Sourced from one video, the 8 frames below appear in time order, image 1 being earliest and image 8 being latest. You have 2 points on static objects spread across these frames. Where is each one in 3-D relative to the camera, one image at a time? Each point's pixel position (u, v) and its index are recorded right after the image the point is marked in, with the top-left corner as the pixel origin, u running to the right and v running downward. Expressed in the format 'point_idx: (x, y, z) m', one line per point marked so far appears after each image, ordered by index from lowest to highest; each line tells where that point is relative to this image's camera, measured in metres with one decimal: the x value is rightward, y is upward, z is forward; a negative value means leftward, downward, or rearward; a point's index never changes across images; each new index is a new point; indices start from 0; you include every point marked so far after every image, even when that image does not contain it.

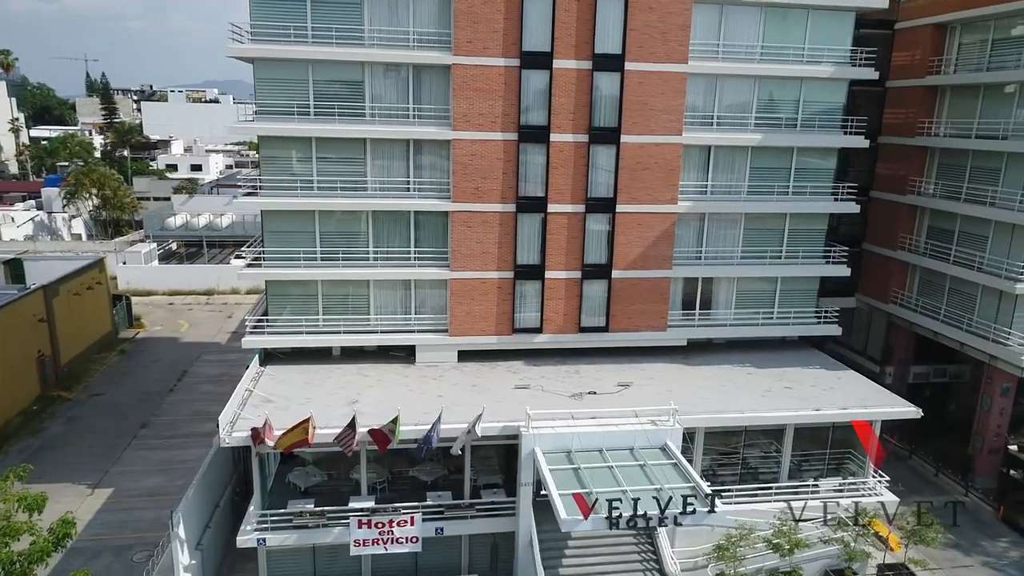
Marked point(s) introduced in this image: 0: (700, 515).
0: (+4.6, -5.8, +17.9) m
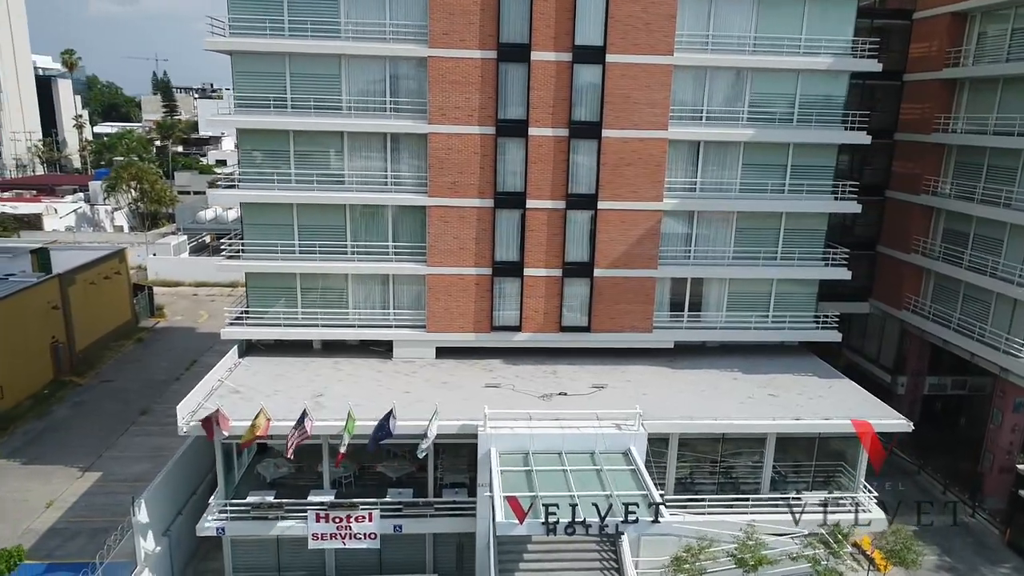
0: (+3.0, -5.7, +17.2) m
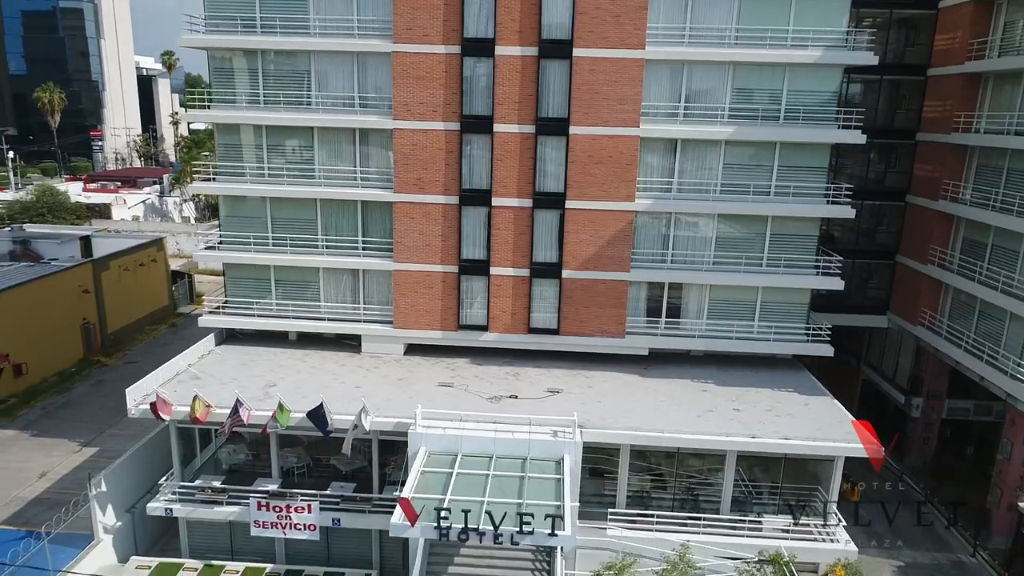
0: (+0.5, -5.8, +16.5) m
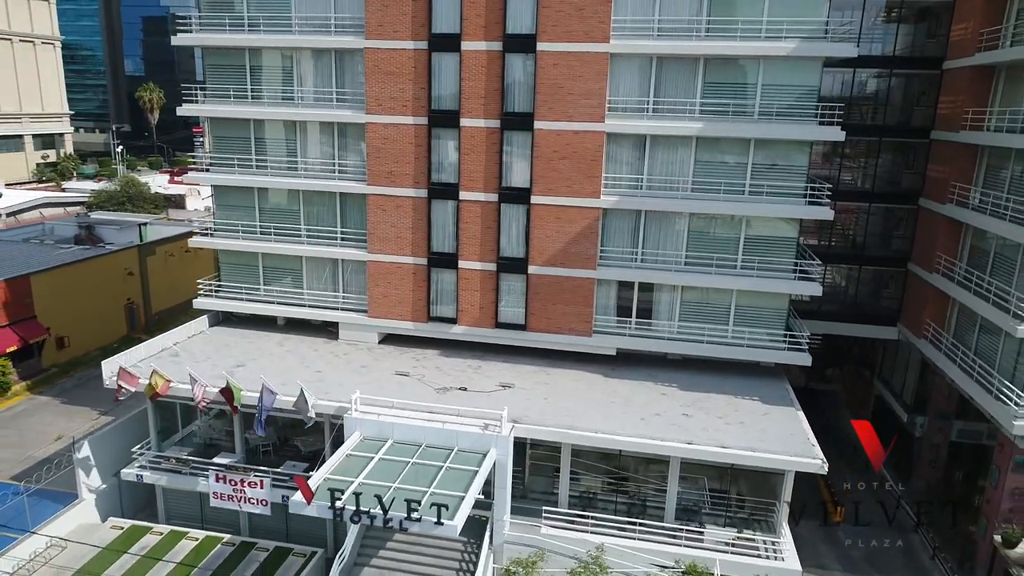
0: (-2.1, -5.5, +16.6) m
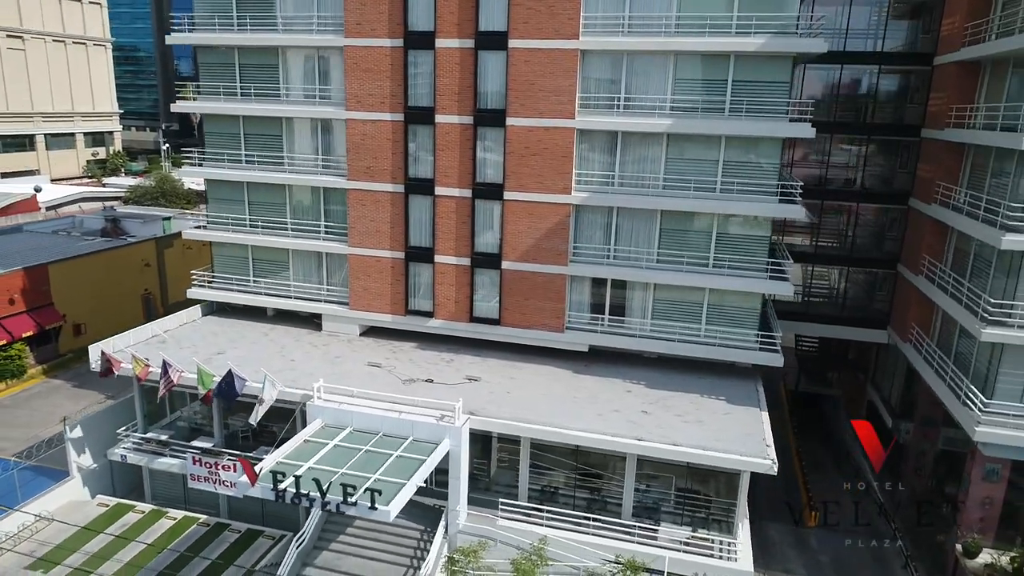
0: (-3.7, -5.3, +17.1) m
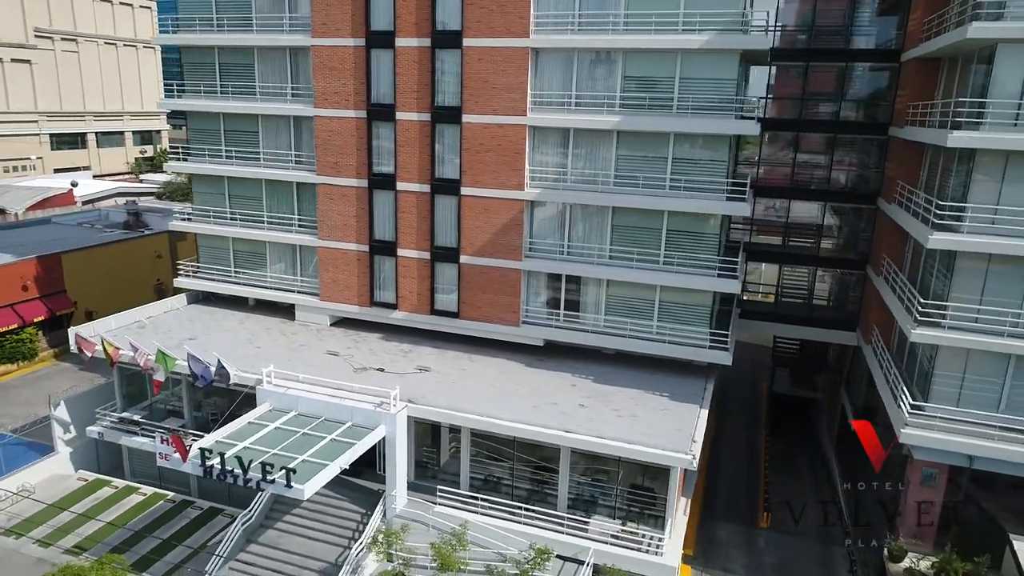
0: (-5.9, -5.0, +17.9) m
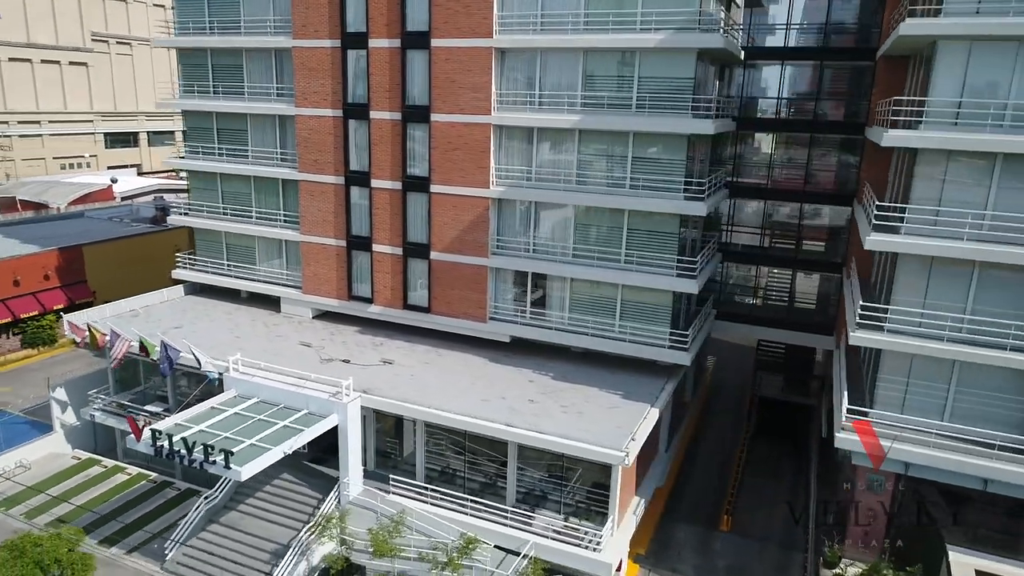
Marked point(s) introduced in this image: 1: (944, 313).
0: (-7.7, -4.7, +18.7) m
1: (+10.9, -0.6, +17.9) m
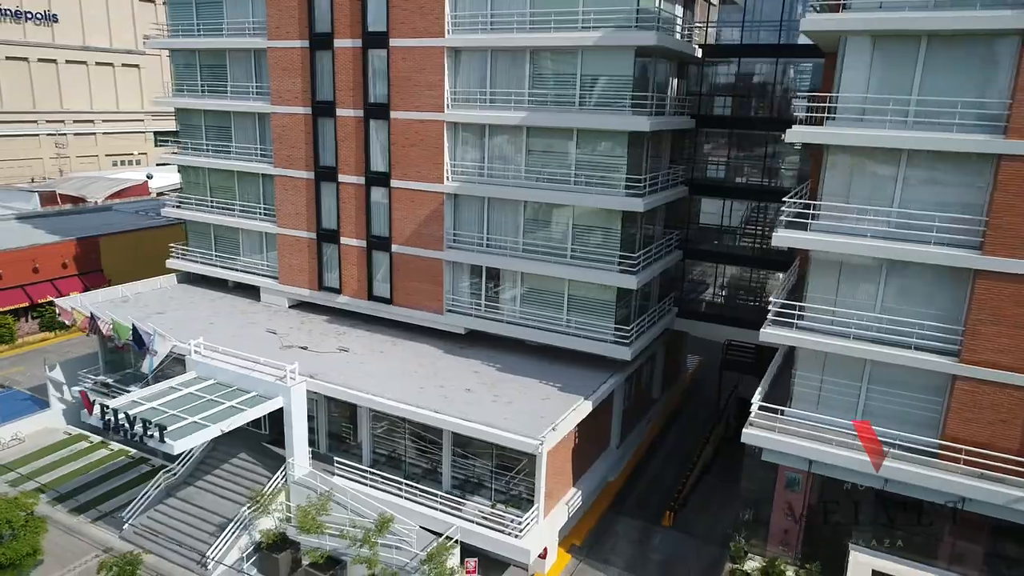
0: (-10.0, -4.3, +19.9) m
1: (+8.6, -0.6, +17.7) m
